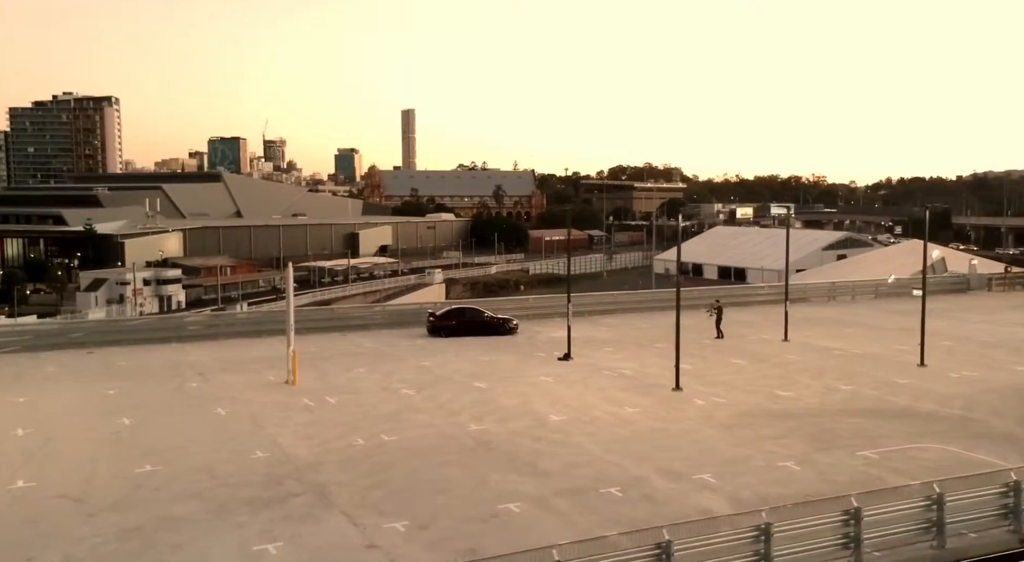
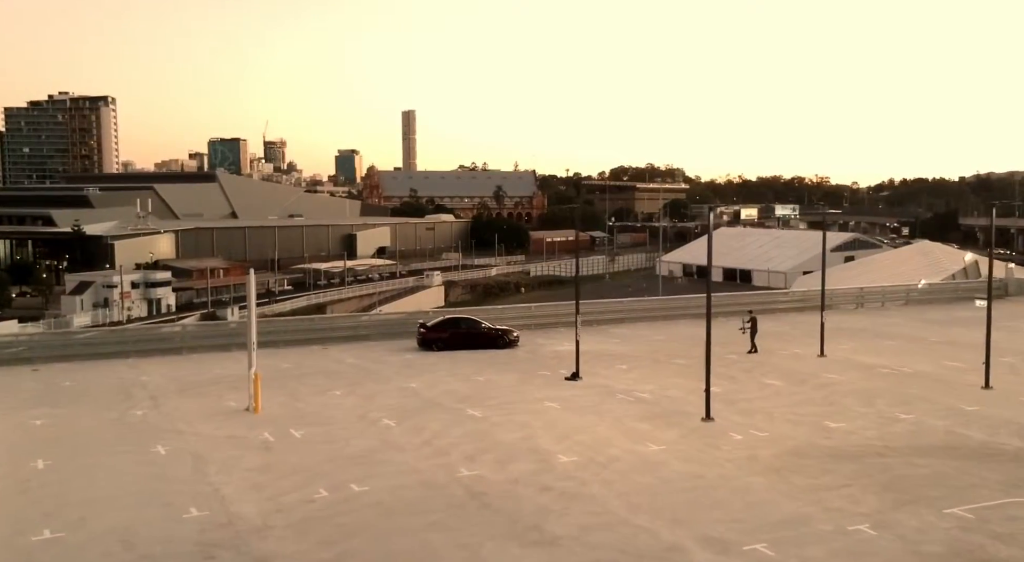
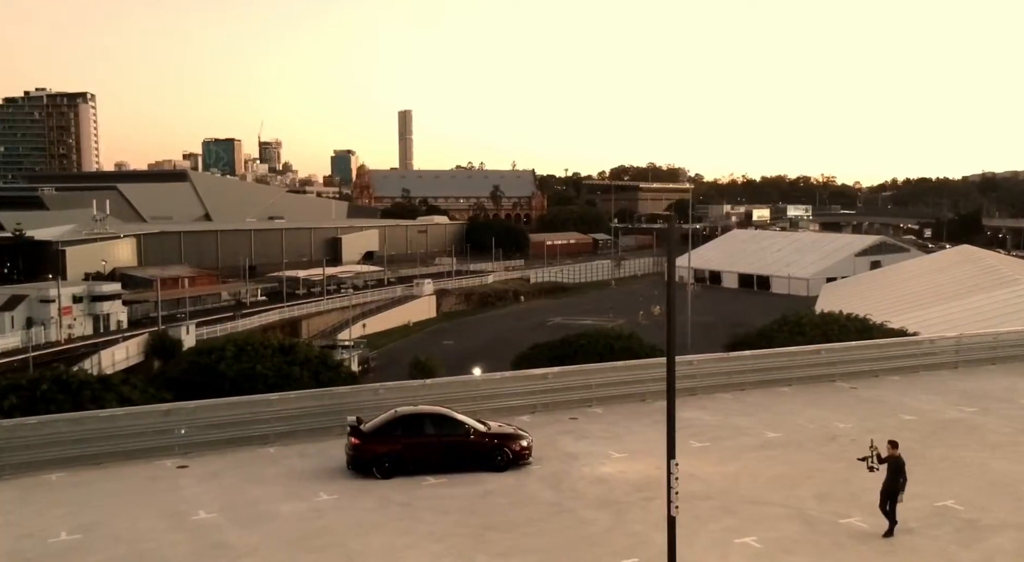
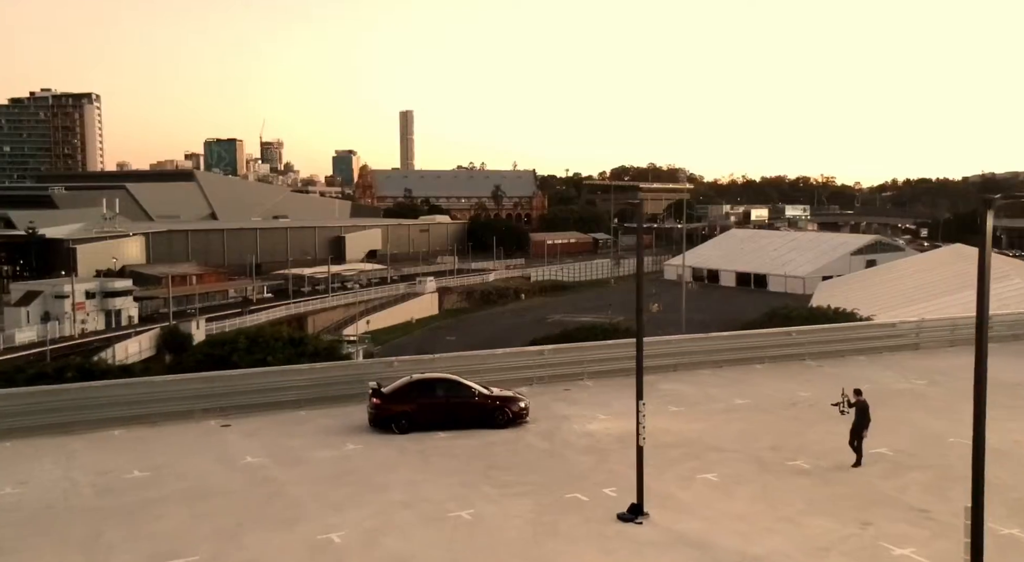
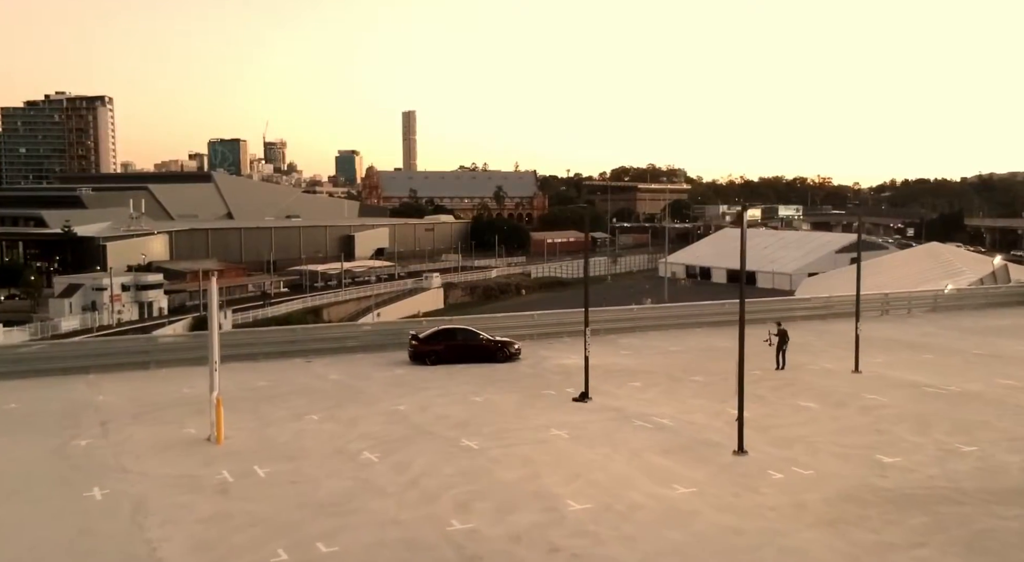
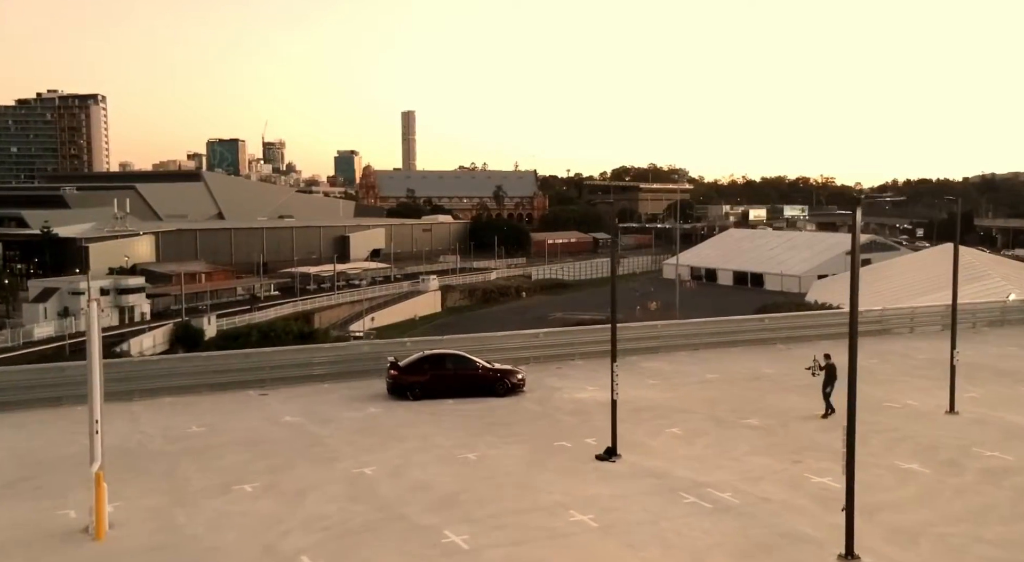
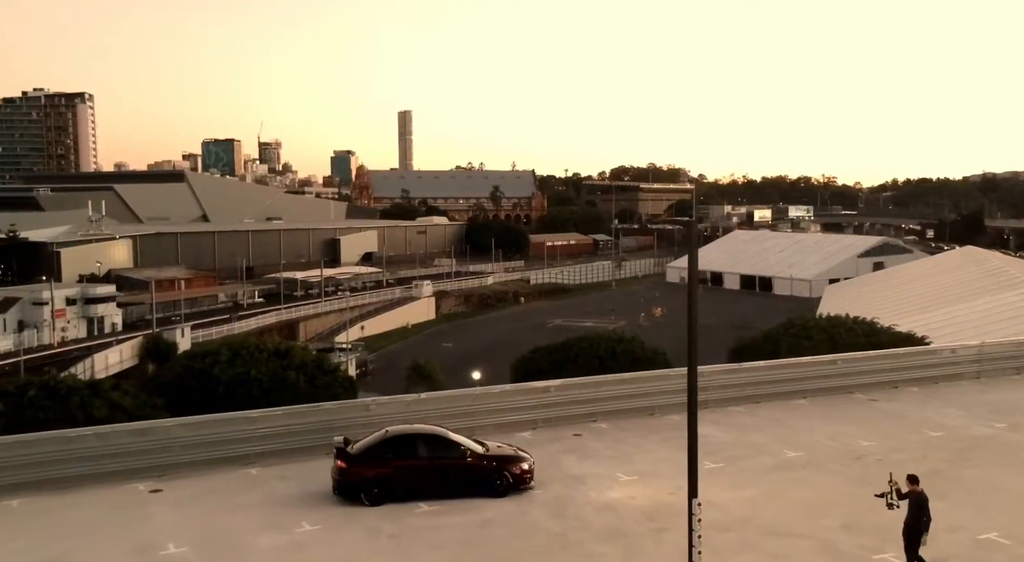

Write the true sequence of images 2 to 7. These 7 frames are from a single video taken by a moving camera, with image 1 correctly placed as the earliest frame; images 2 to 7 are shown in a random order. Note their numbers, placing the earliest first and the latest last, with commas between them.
2, 5, 6, 4, 3, 7
